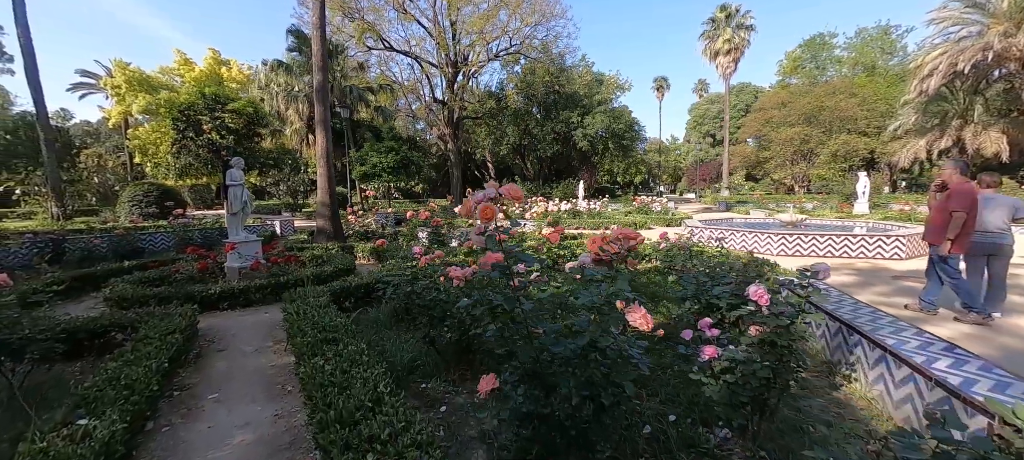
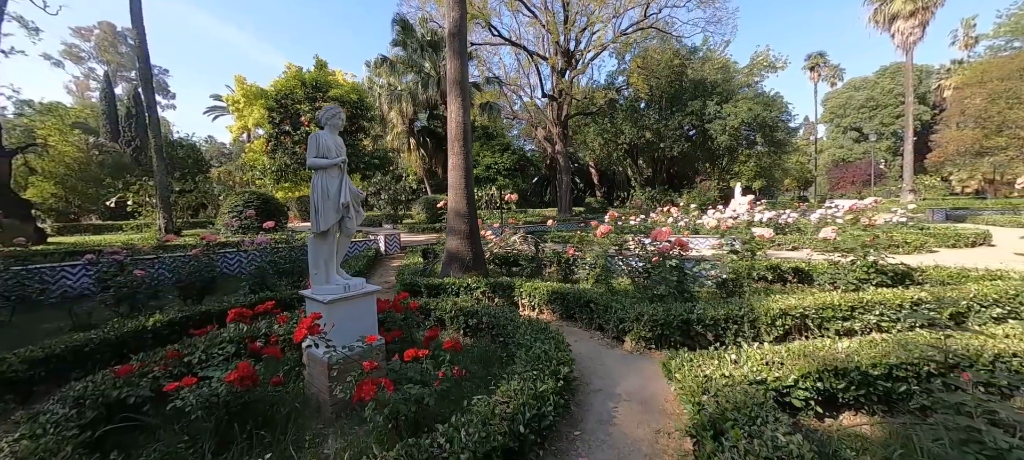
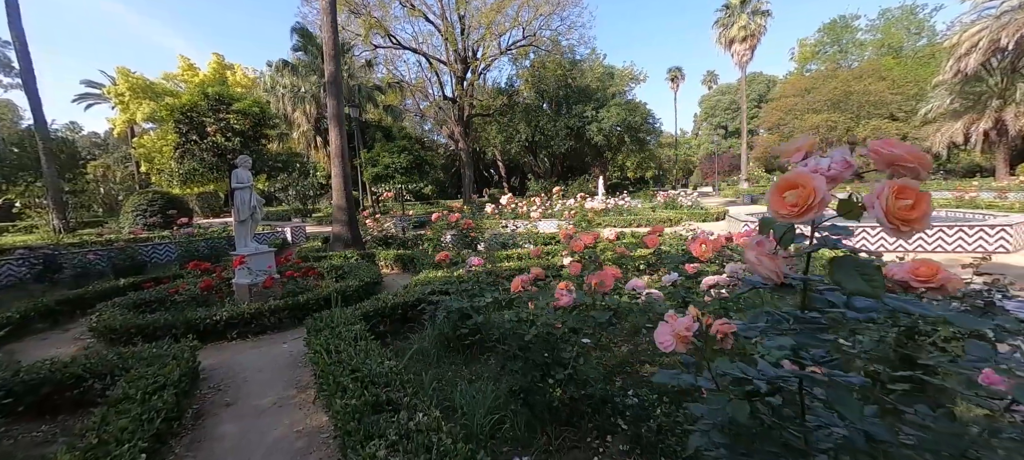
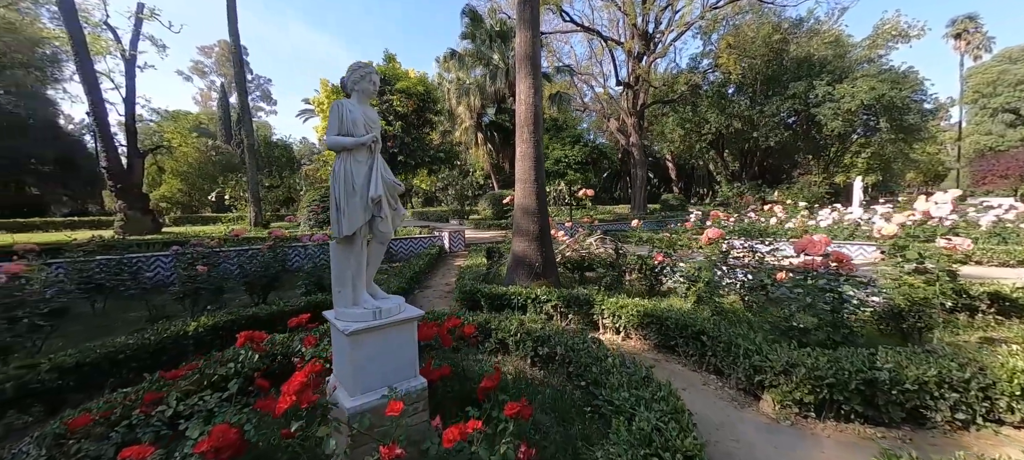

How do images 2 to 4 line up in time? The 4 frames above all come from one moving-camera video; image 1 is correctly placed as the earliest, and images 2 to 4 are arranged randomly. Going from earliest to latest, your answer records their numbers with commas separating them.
3, 2, 4
